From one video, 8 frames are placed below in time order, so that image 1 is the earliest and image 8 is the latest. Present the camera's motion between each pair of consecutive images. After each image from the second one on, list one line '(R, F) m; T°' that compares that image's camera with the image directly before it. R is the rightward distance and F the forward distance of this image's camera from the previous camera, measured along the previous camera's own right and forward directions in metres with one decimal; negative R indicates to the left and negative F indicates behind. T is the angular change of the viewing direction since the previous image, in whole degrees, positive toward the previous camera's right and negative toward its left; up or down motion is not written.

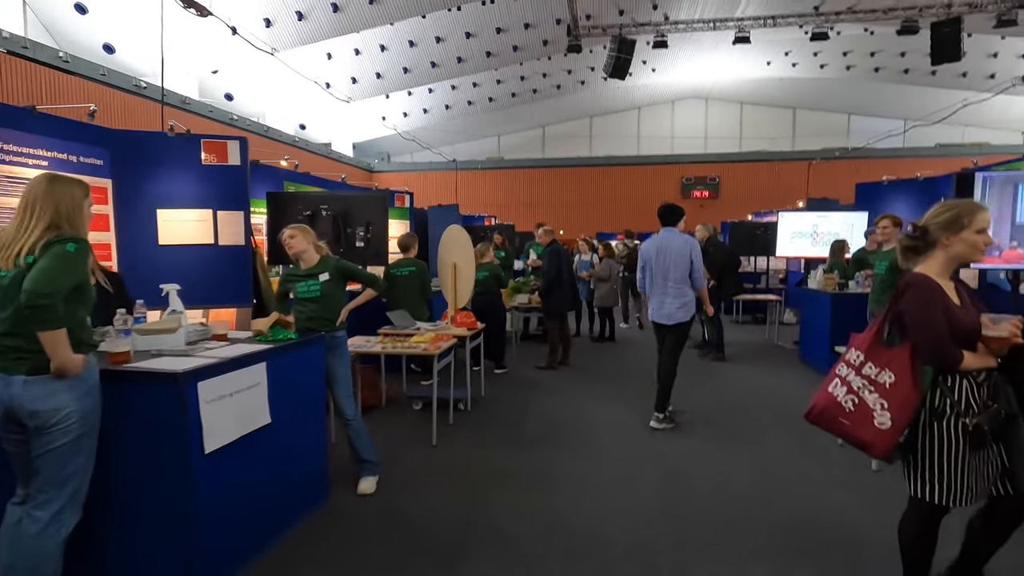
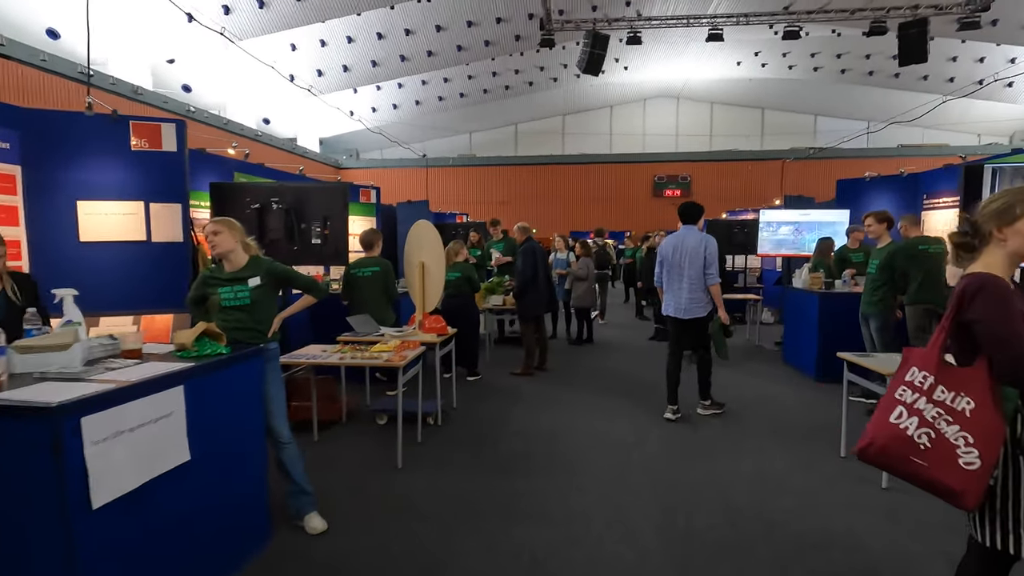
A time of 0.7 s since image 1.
(0.0, +0.4) m; +3°
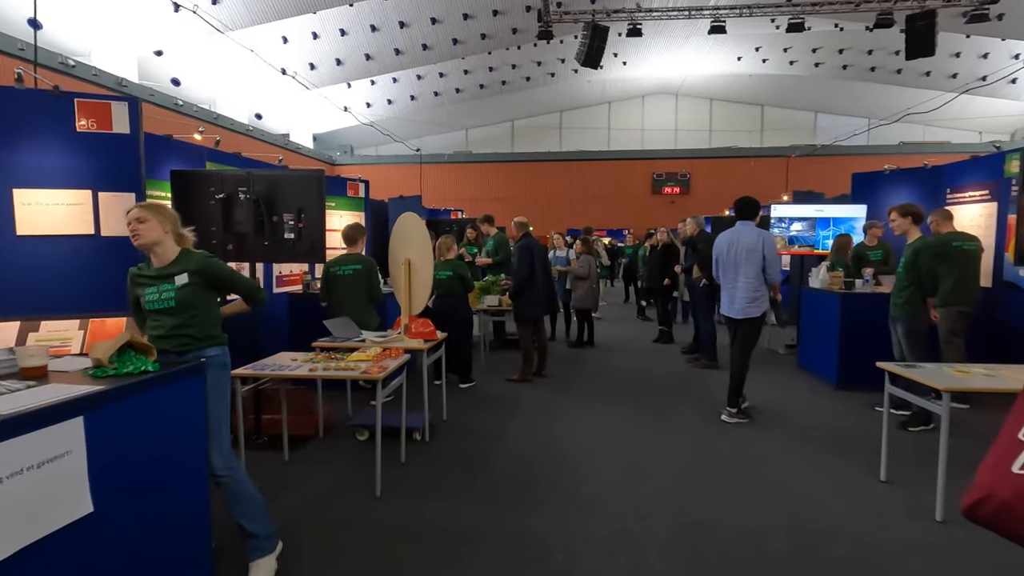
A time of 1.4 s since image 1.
(0.0, +0.4) m; 0°
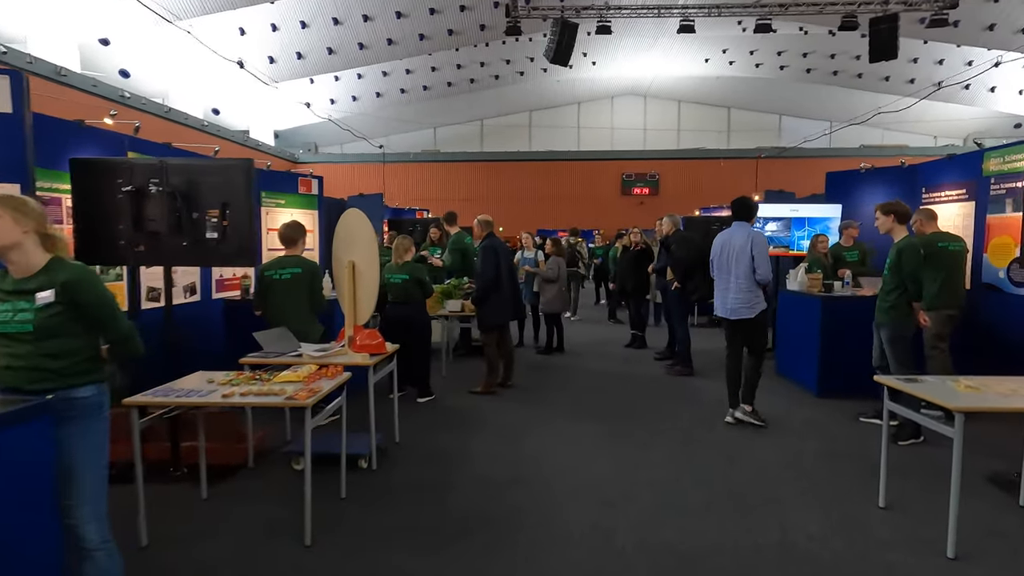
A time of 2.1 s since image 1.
(+0.1, +0.4) m; +3°
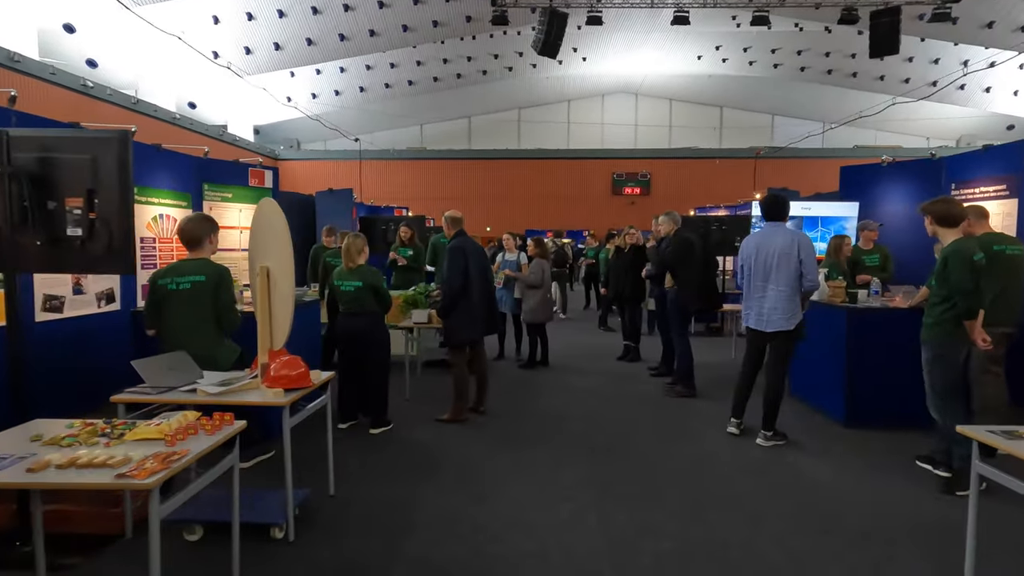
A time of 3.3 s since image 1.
(+0.1, +0.7) m; +1°
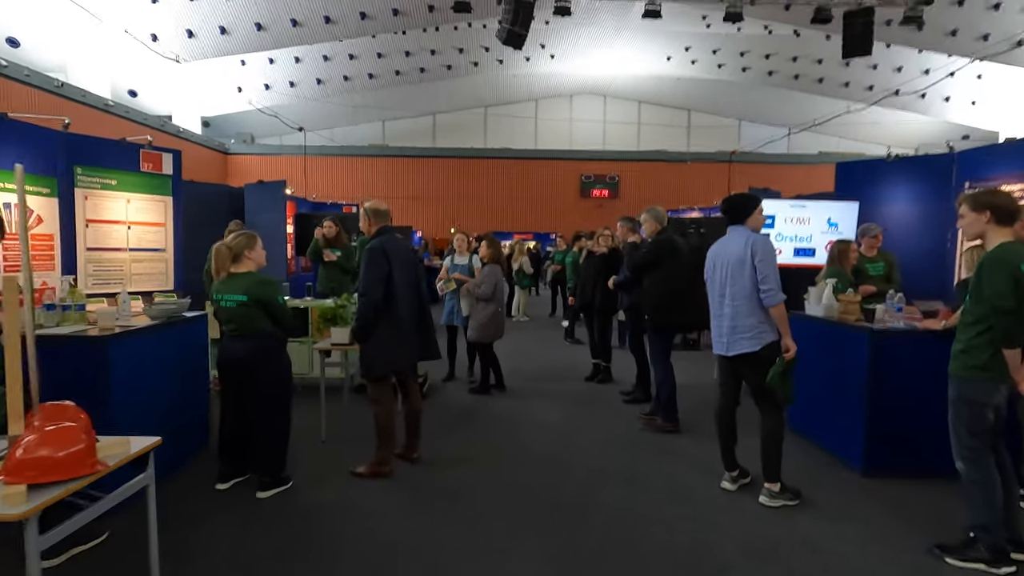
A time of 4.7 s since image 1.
(+0.2, +0.8) m; +3°
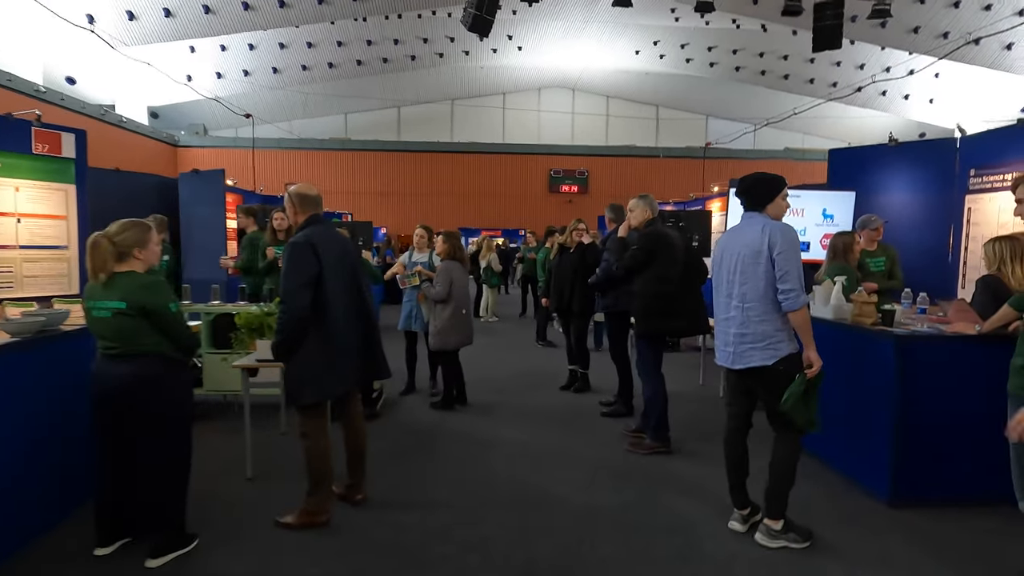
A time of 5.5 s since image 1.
(0.0, +0.5) m; +3°
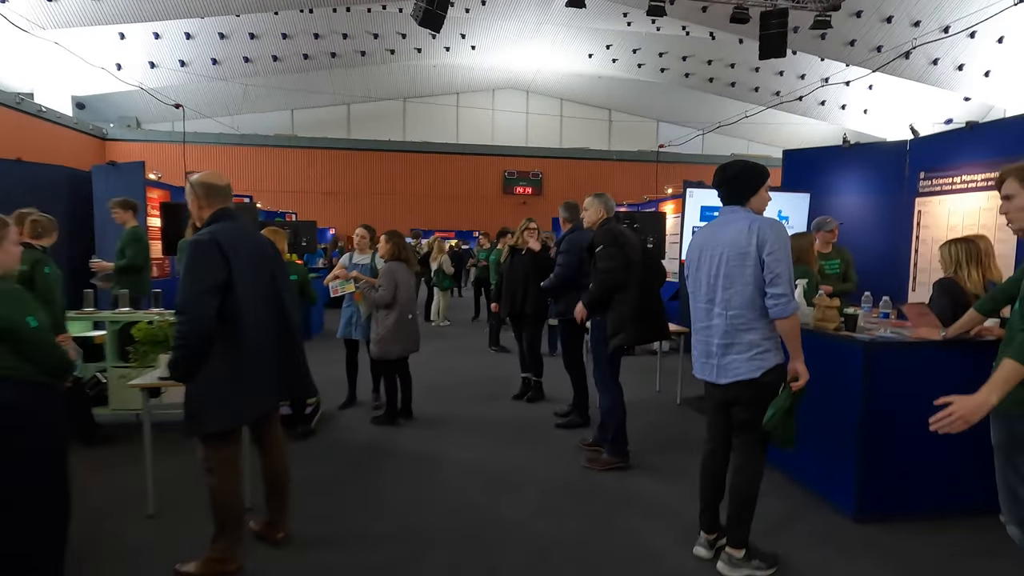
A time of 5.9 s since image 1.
(0.0, +0.3) m; +5°
